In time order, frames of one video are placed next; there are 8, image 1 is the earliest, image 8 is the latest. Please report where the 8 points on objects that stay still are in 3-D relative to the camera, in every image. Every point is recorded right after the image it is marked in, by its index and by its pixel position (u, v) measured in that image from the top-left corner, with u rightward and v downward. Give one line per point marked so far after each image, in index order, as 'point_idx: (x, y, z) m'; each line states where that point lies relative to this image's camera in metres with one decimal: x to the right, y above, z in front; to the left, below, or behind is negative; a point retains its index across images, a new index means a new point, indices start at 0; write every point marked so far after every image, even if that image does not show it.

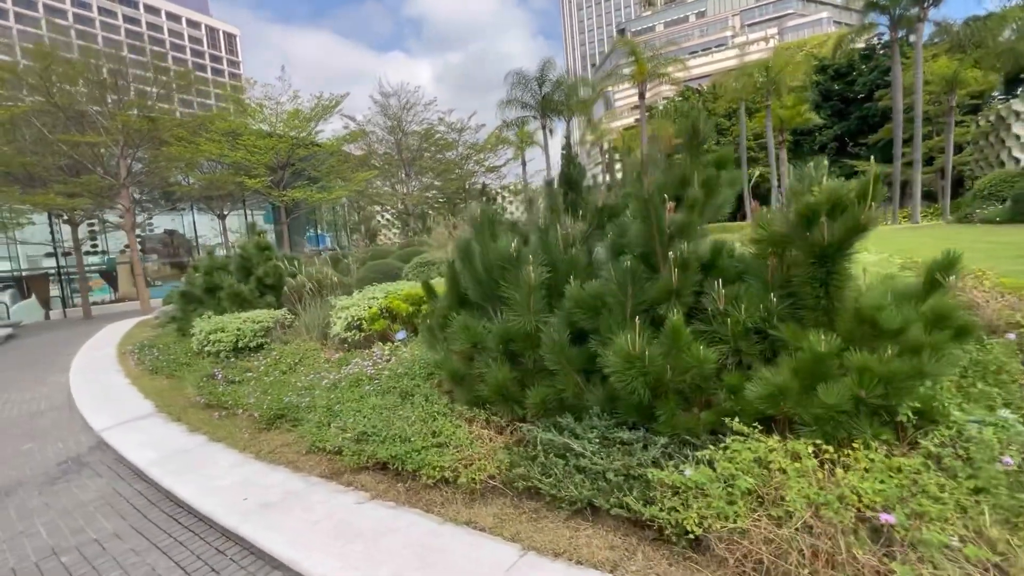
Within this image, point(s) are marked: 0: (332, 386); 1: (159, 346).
0: (-2.1, -1.1, +5.6) m
1: (-7.3, -1.2, +9.9) m
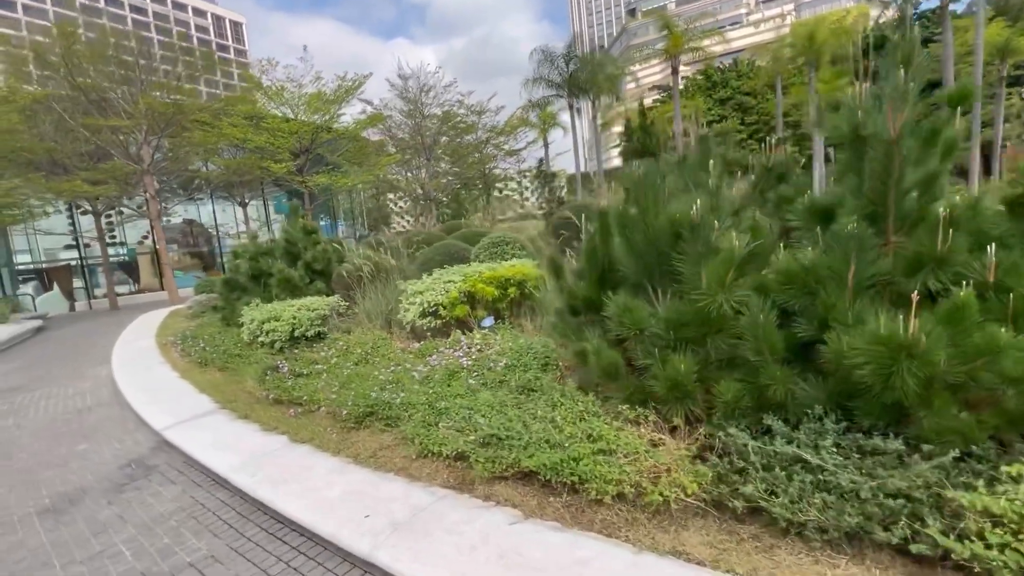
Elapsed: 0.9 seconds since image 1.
0: (-0.9, -0.9, +4.9) m
1: (-6.0, -0.9, +9.4) m
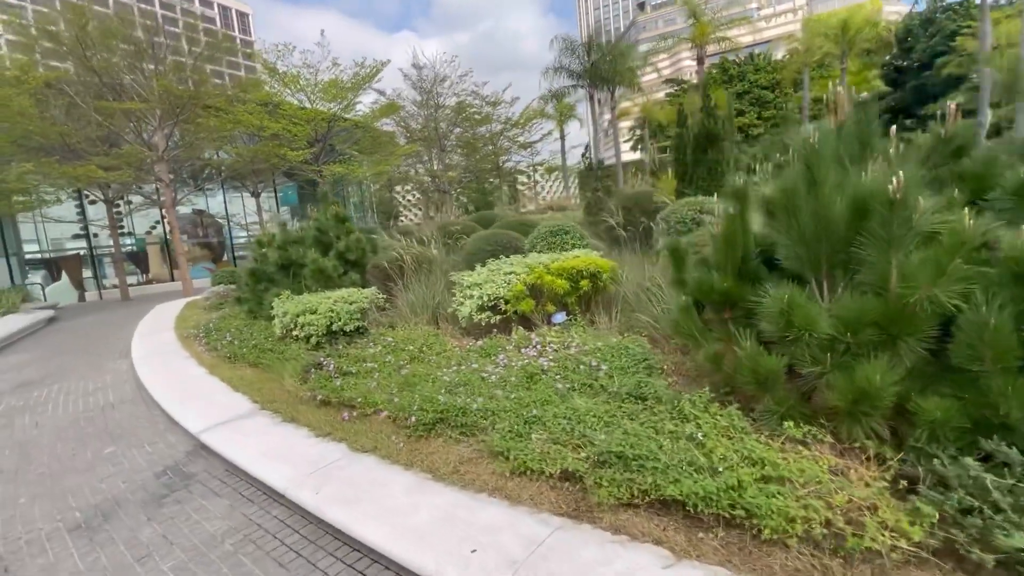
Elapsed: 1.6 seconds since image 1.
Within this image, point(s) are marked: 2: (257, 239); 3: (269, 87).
0: (-0.1, -0.9, +4.4) m
1: (-5.2, -0.8, +8.8) m
2: (-5.4, +1.0, +10.2) m
3: (-10.0, +8.3, +19.8) m
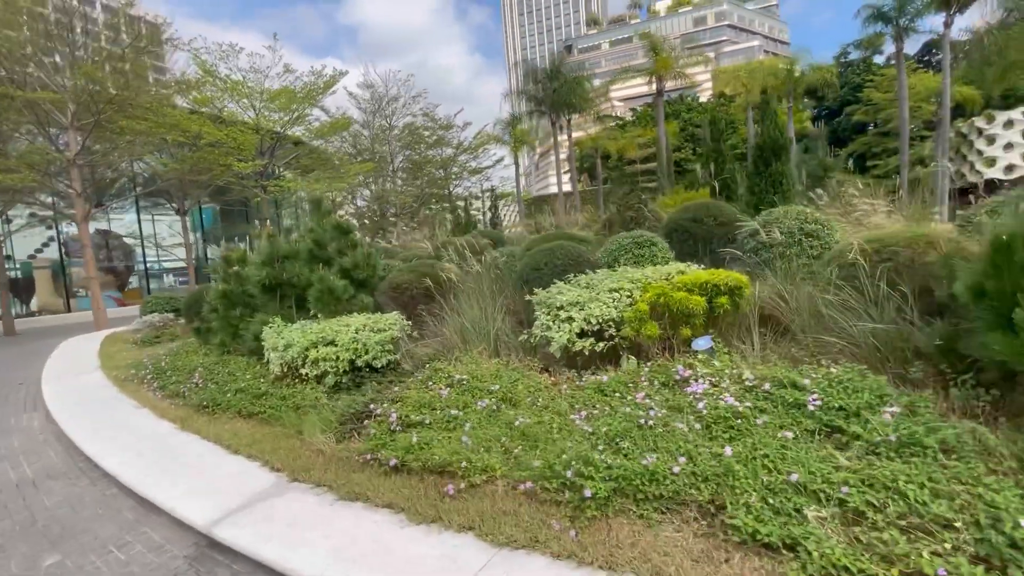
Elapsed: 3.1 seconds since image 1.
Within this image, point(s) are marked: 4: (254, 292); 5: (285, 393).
0: (+1.1, -1.0, +3.2) m
1: (-4.6, -1.1, +6.9) m
2: (-5.0, +0.6, +8.3) m
3: (-11.0, +7.2, +17.5) m
4: (-3.7, -0.1, +6.9) m
5: (-2.6, -1.2, +5.4) m
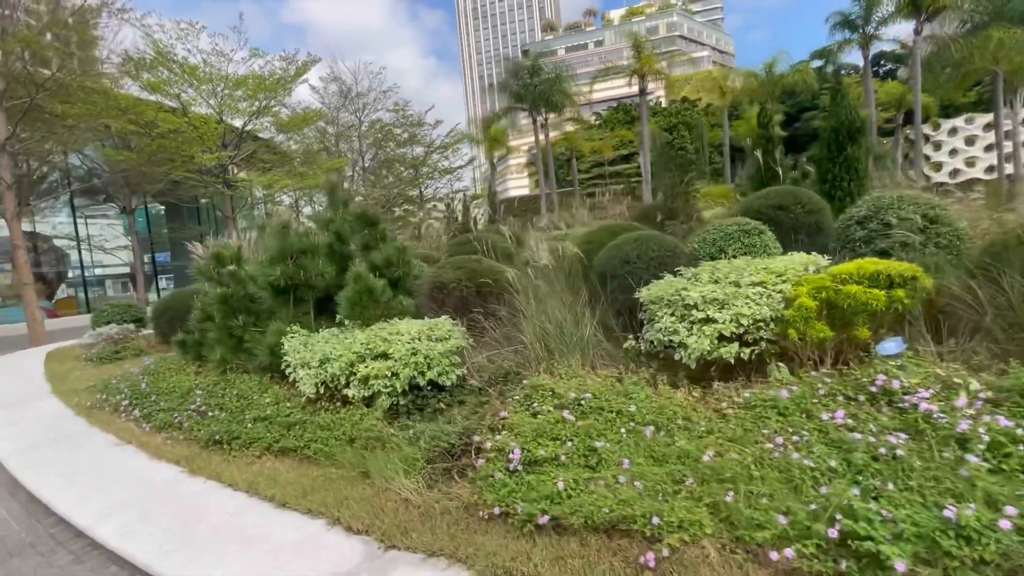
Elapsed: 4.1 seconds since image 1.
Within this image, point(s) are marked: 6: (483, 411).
0: (+2.2, -0.9, +2.5) m
1: (-3.8, -1.2, +5.5) m
2: (-4.4, +0.5, +7.0) m
3: (-11.3, +7.0, +15.6) m
4: (-2.9, -0.1, +5.7) m
5: (-1.6, -1.2, +4.3) m
6: (-0.2, -1.0, +3.9) m
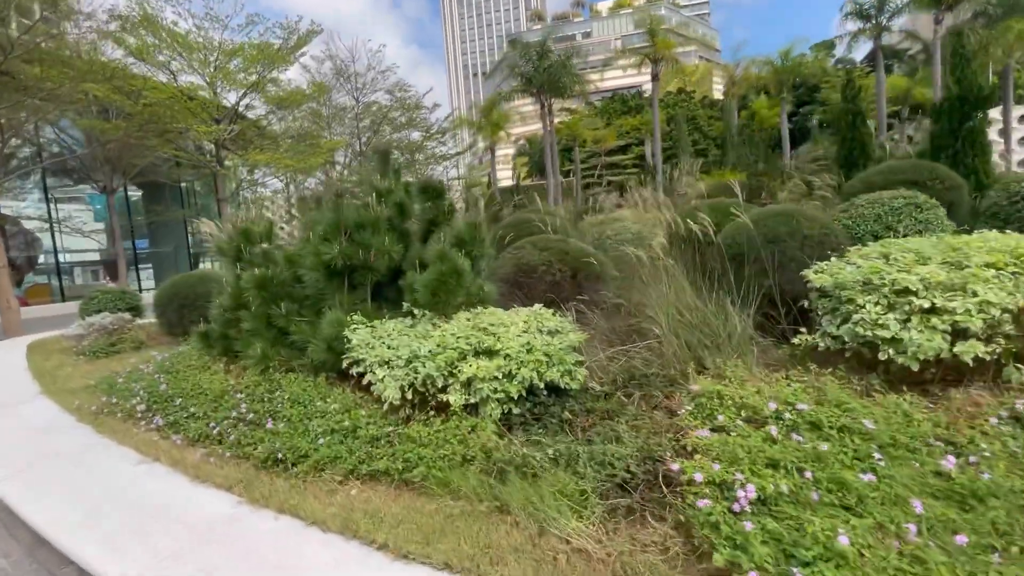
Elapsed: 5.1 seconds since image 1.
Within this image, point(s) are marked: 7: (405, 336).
0: (+3.3, -0.8, +1.7) m
1: (-2.9, -1.0, +4.6) m
2: (-3.4, +0.7, +5.9) m
3: (-10.7, +7.4, +14.2) m
4: (-2.0, +0.1, +4.7) m
5: (-0.6, -1.0, +3.4) m
6: (+0.8, -0.9, +3.0) m
7: (-0.9, -0.4, +4.0) m
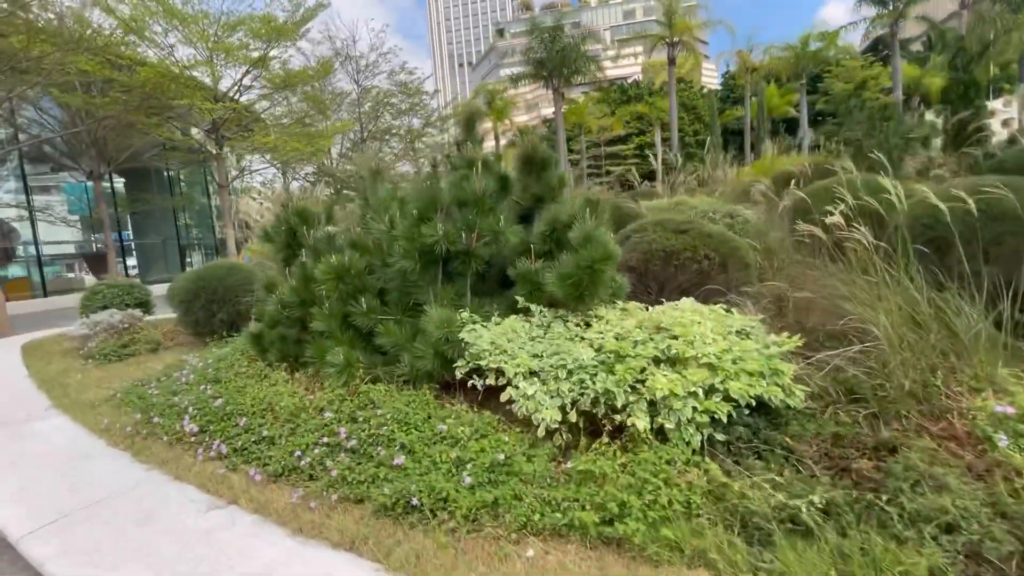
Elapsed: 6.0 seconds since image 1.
0: (+4.5, -0.8, +1.0) m
1: (-1.8, -0.9, +3.7) m
2: (-2.4, +0.8, +5.0) m
3: (-9.9, +7.6, +13.0) m
4: (-0.9, +0.2, +3.8) m
5: (+0.5, -1.0, +2.6) m
6: (+1.9, -0.8, +2.2) m
7: (+0.2, -0.3, +3.2) m
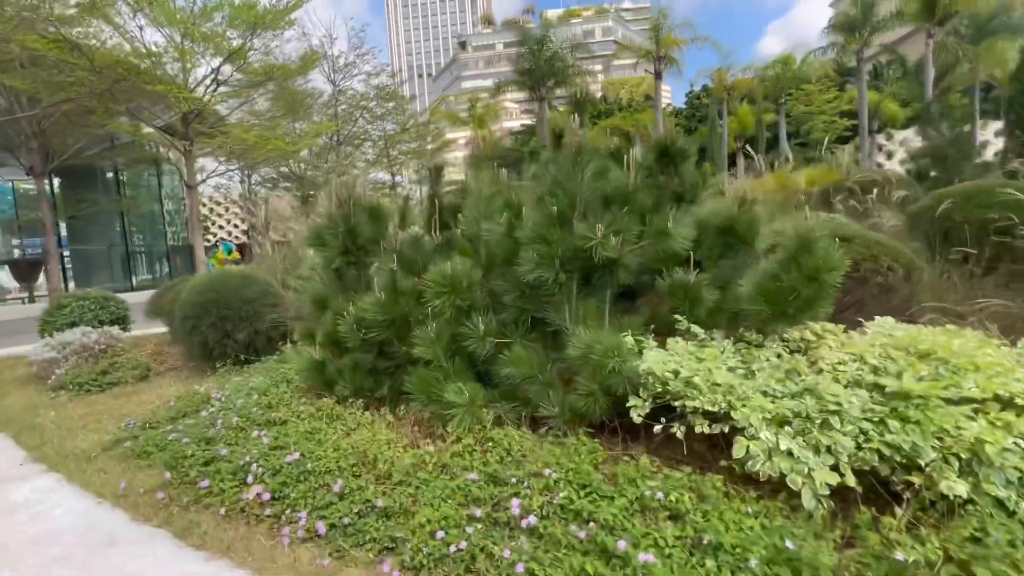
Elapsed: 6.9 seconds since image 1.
0: (+5.7, -0.8, +0.7) m
1: (-0.7, -1.0, +2.8) m
2: (-1.5, +0.7, +4.1) m
3: (-9.6, +7.3, +11.5) m
4: (+0.1, +0.1, +3.0) m
5: (+1.6, -1.0, +1.9) m
6: (+3.1, -0.9, +1.7) m
7: (+1.3, -0.4, +2.5) m
